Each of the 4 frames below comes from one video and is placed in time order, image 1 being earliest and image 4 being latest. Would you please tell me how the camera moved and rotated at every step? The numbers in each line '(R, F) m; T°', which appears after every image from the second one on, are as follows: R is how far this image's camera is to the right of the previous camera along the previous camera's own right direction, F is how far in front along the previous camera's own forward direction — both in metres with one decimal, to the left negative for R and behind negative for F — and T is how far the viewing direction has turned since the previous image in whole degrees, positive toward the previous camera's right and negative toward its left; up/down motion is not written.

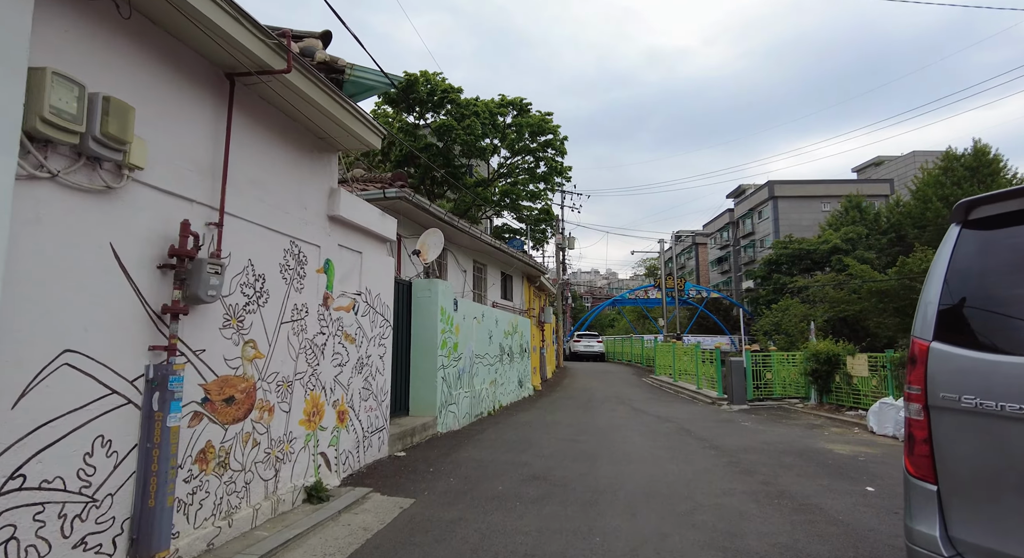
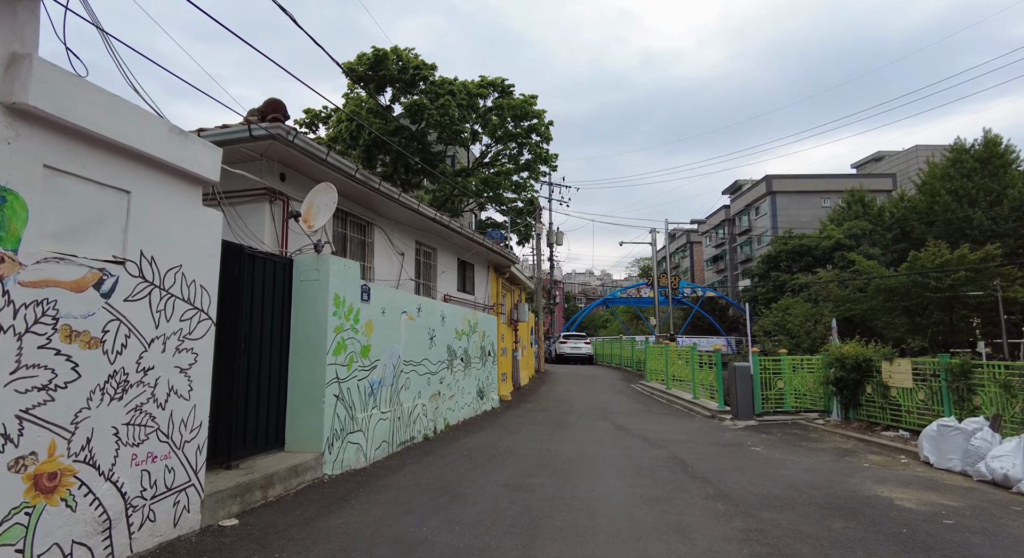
(+0.8, +2.7) m; +1°
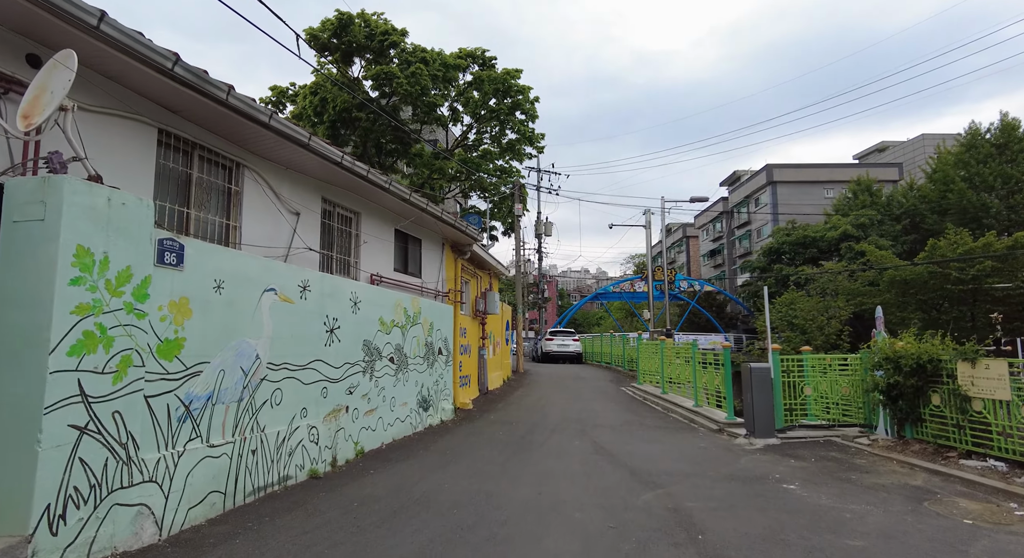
(+0.8, +2.9) m; 0°
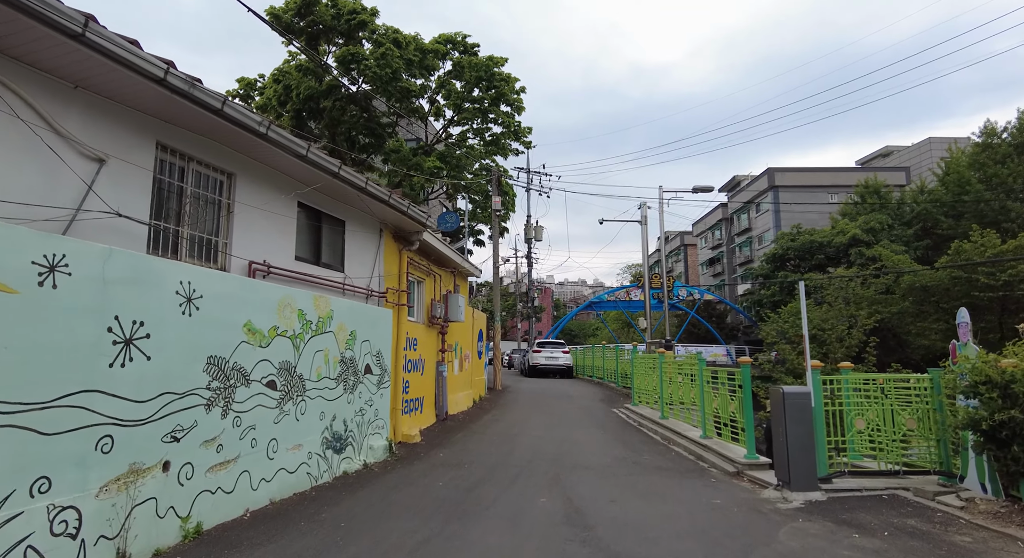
(+0.7, +2.7) m; 0°
